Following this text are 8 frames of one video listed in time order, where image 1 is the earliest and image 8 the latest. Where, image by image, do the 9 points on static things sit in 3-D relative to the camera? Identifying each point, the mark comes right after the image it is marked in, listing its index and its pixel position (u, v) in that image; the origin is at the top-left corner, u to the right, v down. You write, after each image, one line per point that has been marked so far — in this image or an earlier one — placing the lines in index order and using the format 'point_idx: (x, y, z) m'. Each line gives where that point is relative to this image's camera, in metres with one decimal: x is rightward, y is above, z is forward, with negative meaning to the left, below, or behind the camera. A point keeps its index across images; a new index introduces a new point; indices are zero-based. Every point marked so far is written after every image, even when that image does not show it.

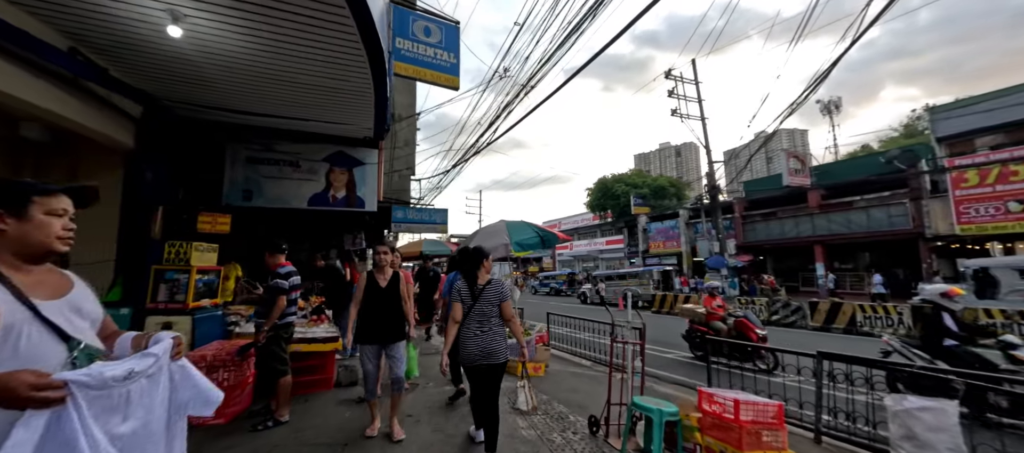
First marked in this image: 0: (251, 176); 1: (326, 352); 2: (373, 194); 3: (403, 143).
0: (-3.8, +0.7, +5.3) m
1: (-2.2, -1.5, +4.4) m
2: (-2.3, +0.5, +6.0) m
3: (-4.3, +3.3, +14.5) m
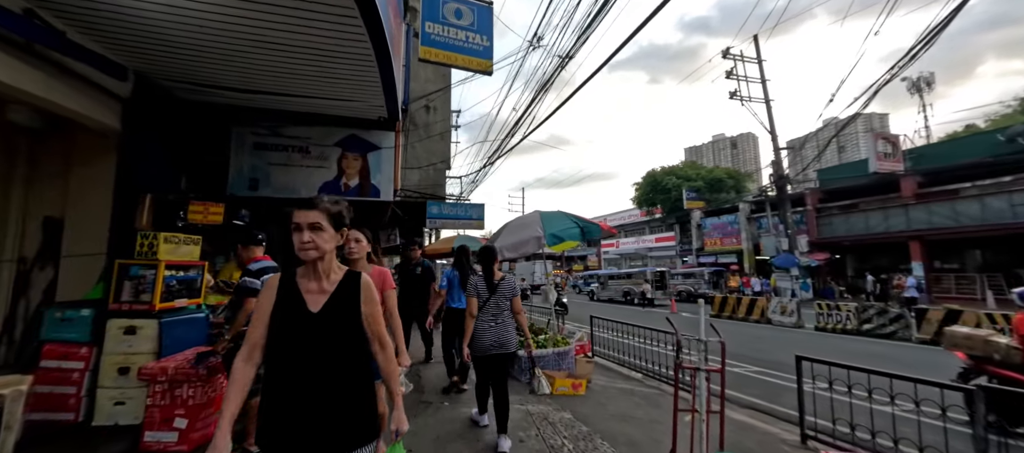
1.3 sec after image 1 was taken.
0: (-3.4, +0.8, +4.9) m
1: (-1.9, -1.4, +3.7) m
2: (-1.8, +0.7, +5.4) m
3: (-2.8, +3.4, +14.0) m
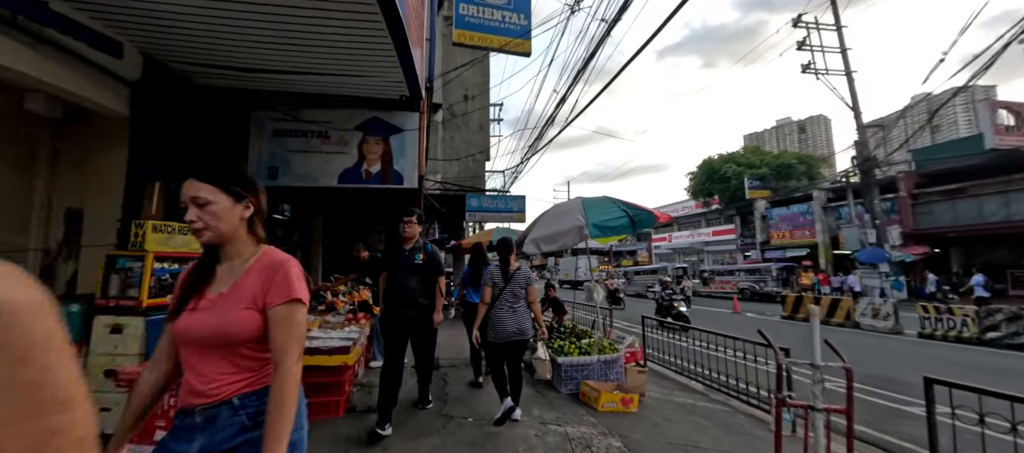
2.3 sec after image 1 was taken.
0: (-3.0, +1.0, +4.6) m
1: (-1.6, -1.3, +3.3) m
2: (-1.3, +0.8, +4.9) m
3: (-1.3, +3.7, +13.5) m
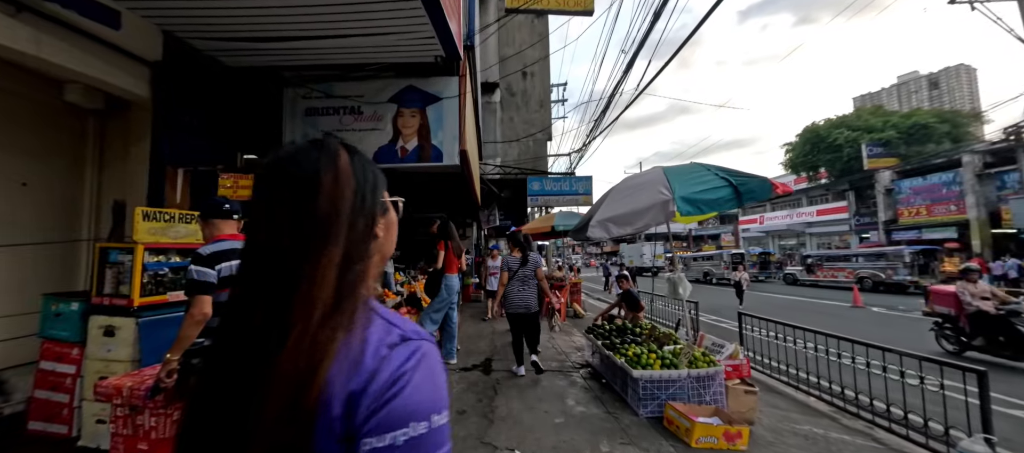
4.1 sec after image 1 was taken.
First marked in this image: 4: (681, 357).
0: (-2.3, +1.1, +4.2) m
1: (-1.2, -1.1, +2.8) m
2: (-0.7, +1.0, +4.2) m
3: (+0.9, +4.2, +12.6) m
4: (+1.6, -1.3, +3.5) m
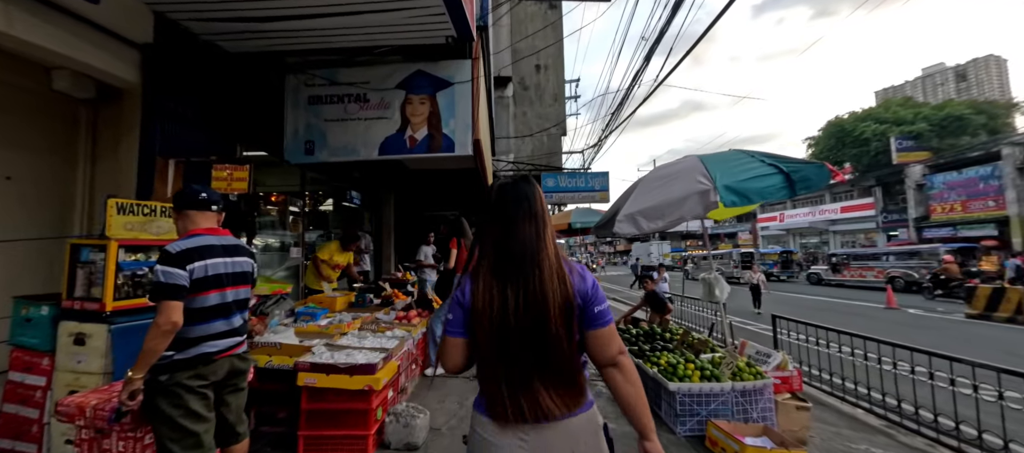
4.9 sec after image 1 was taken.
0: (-2.1, +1.1, +4.0) m
1: (-1.0, -1.1, +2.4) m
2: (-0.5, +1.0, +3.9) m
3: (+1.3, +4.2, +12.2) m
4: (+1.8, -1.2, +3.1) m
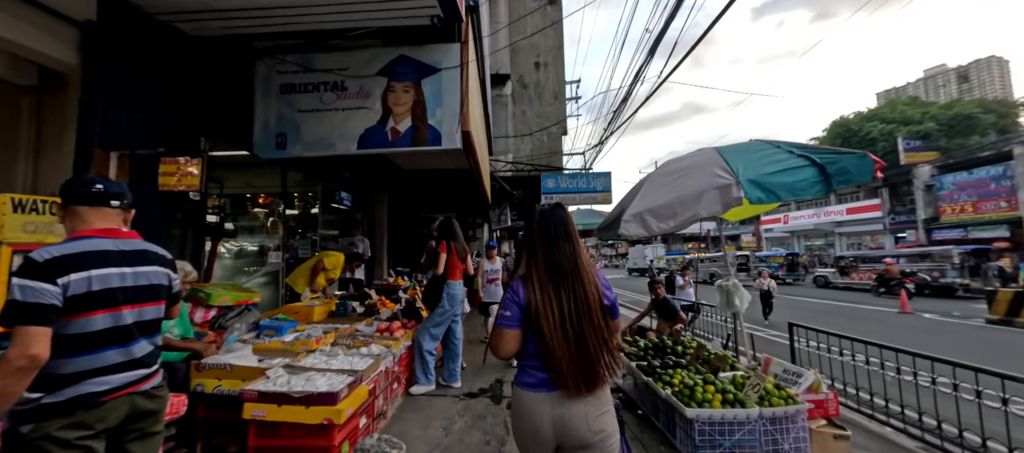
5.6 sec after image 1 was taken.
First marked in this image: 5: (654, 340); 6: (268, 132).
0: (-2.2, +1.1, +3.6) m
1: (-1.1, -1.1, +2.0) m
2: (-0.5, +1.0, +3.5) m
3: (+1.3, +4.2, +11.8) m
4: (+1.7, -1.2, +2.7) m
5: (+1.6, -1.2, +4.0) m
6: (-2.4, +0.9, +3.6) m
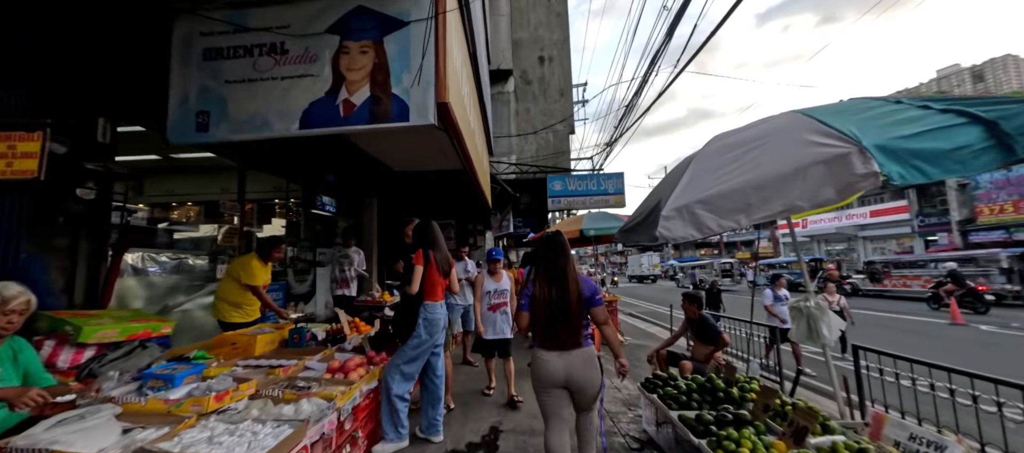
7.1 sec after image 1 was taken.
0: (-2.3, +1.1, +2.8) m
1: (-1.1, -1.1, +1.1) m
2: (-0.6, +1.0, +2.7) m
3: (+1.4, +4.0, +11.0) m
4: (+1.7, -1.2, +1.8) m
5: (+1.5, -1.2, +3.0) m
6: (-2.4, +0.9, +2.7) m
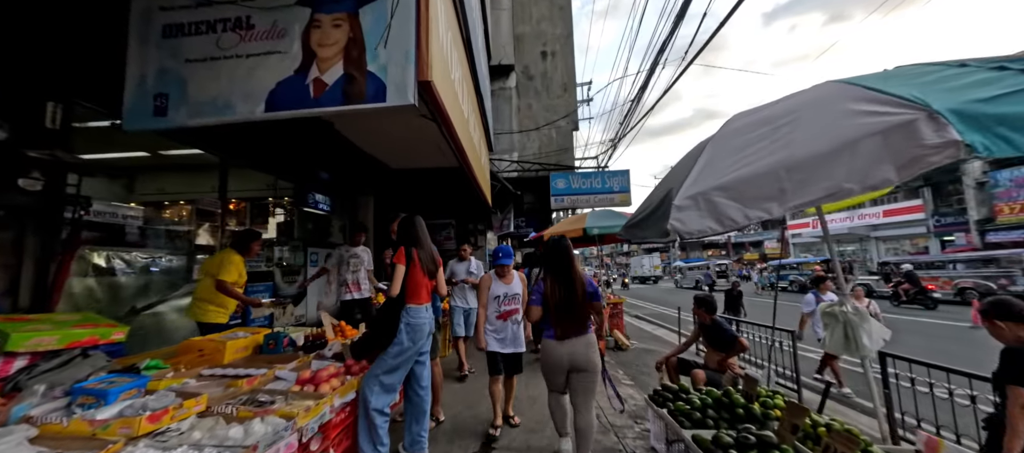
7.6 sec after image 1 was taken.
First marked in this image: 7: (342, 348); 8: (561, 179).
0: (-2.3, +1.1, +2.5) m
1: (-1.2, -1.1, +0.9) m
2: (-0.7, +1.0, +2.4) m
3: (+1.4, +4.0, +10.7) m
4: (+1.6, -1.1, +1.4) m
5: (+1.5, -1.2, +2.7) m
6: (-2.5, +0.9, +2.5) m
7: (-1.5, -1.0, +3.1) m
8: (+1.2, +1.2, +8.9) m
